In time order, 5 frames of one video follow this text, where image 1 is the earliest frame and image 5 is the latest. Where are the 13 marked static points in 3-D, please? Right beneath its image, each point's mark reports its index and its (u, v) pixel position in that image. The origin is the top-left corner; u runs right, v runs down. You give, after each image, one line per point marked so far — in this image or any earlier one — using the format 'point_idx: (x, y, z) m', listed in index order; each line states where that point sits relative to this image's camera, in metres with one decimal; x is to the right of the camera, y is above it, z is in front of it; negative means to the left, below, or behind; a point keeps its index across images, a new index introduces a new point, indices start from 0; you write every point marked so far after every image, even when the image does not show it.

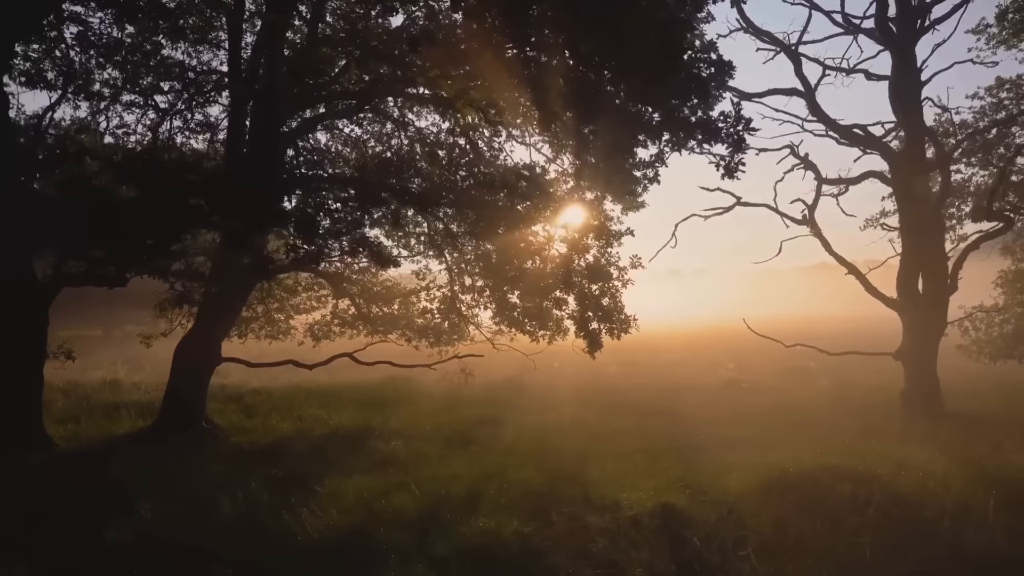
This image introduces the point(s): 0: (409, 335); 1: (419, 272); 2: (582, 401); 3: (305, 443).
0: (-3.1, -1.4, +16.6) m
1: (-2.6, +0.5, +15.7) m
2: (+1.7, -3.4, +15.6) m
3: (-4.1, -3.1, +10.8) m
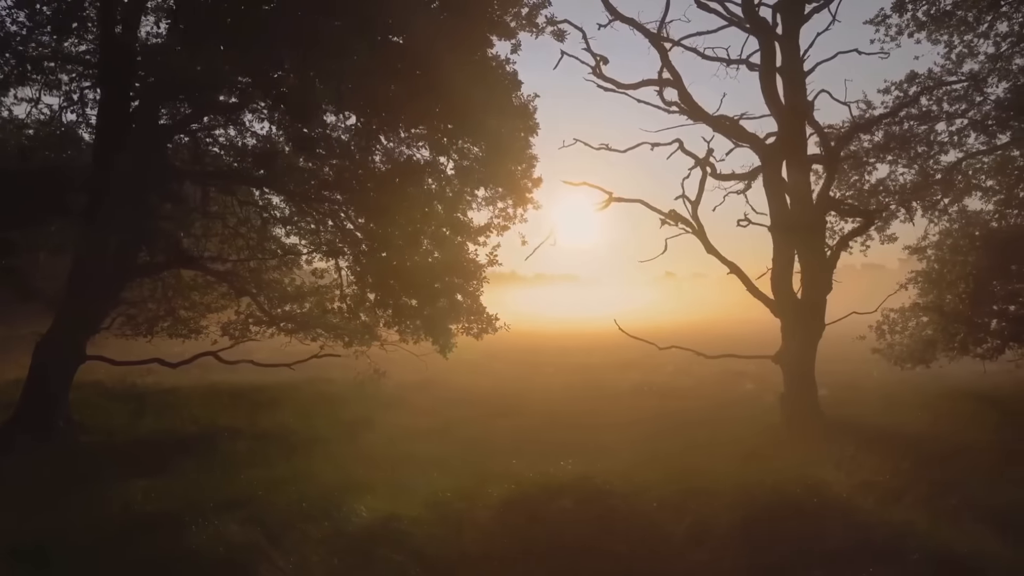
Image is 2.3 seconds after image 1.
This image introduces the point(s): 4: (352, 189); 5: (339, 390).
0: (-5.8, -1.4, +16.3) m
1: (-5.3, +0.5, +15.4) m
2: (-0.9, -3.4, +15.2) m
3: (-6.8, -3.0, +10.5) m
4: (-3.9, +2.4, +13.5) m
5: (-5.5, -3.2, +17.3) m
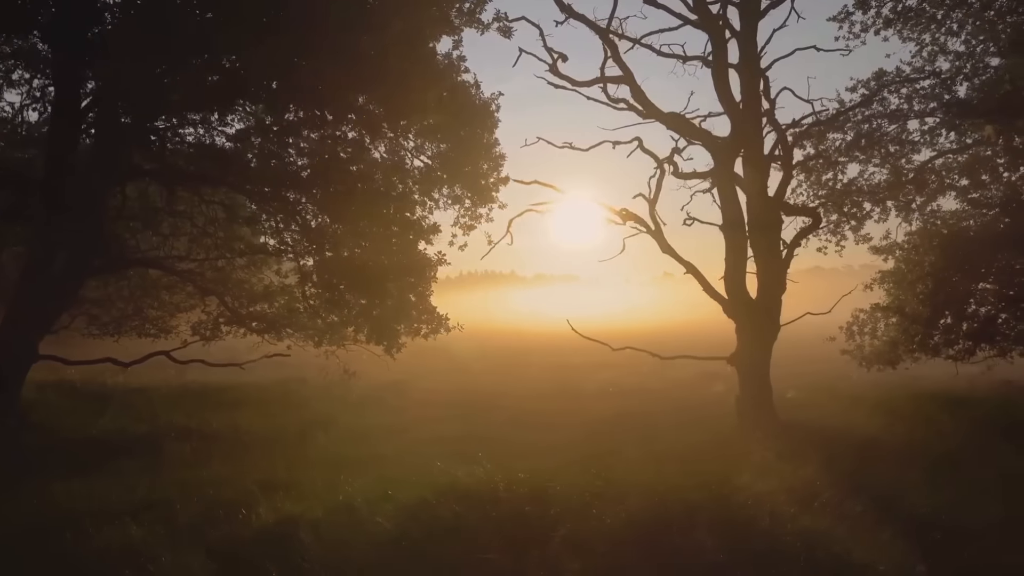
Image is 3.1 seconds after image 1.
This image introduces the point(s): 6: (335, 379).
0: (-6.7, -1.4, +16.2) m
1: (-6.2, +0.5, +15.3) m
2: (-1.8, -3.4, +15.1) m
3: (-7.7, -3.0, +10.4) m
4: (-4.8, +2.5, +13.5) m
5: (-6.4, -3.2, +17.2) m
6: (-5.9, -2.9, +18.3) m
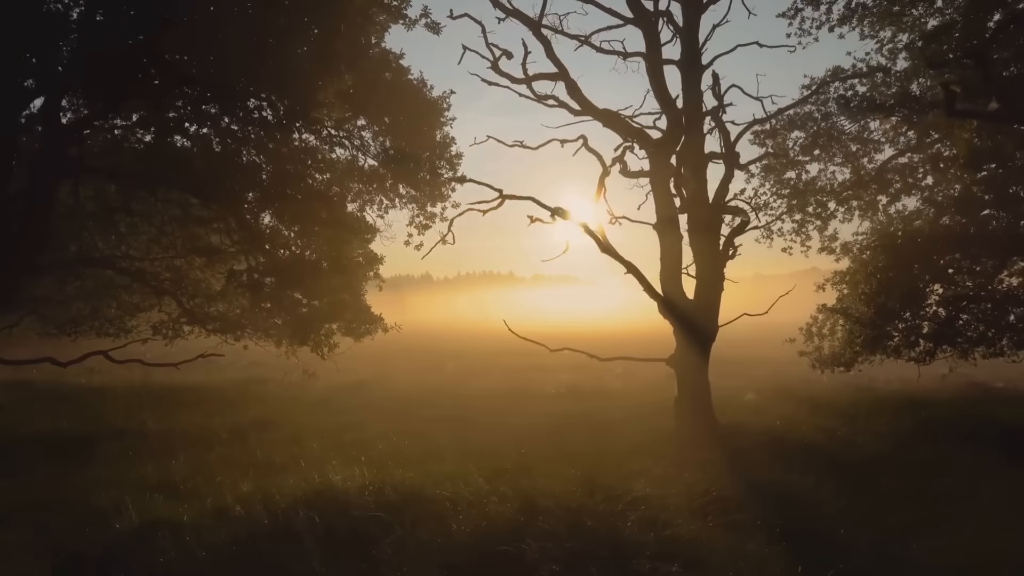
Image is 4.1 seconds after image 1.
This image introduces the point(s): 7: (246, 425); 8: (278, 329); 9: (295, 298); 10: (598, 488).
0: (-7.8, -1.4, +16.1) m
1: (-7.4, +0.5, +15.2) m
2: (-3.0, -3.4, +14.9) m
3: (-9.0, -3.0, +10.3) m
4: (-6.0, +2.5, +13.3) m
5: (-7.6, -3.1, +17.1) m
6: (-7.1, -2.9, +18.2) m
7: (-5.9, -3.1, +12.2) m
8: (-6.5, -0.9, +15.5) m
9: (-5.5, -0.3, +14.2) m
10: (+1.5, -3.5, +9.3) m
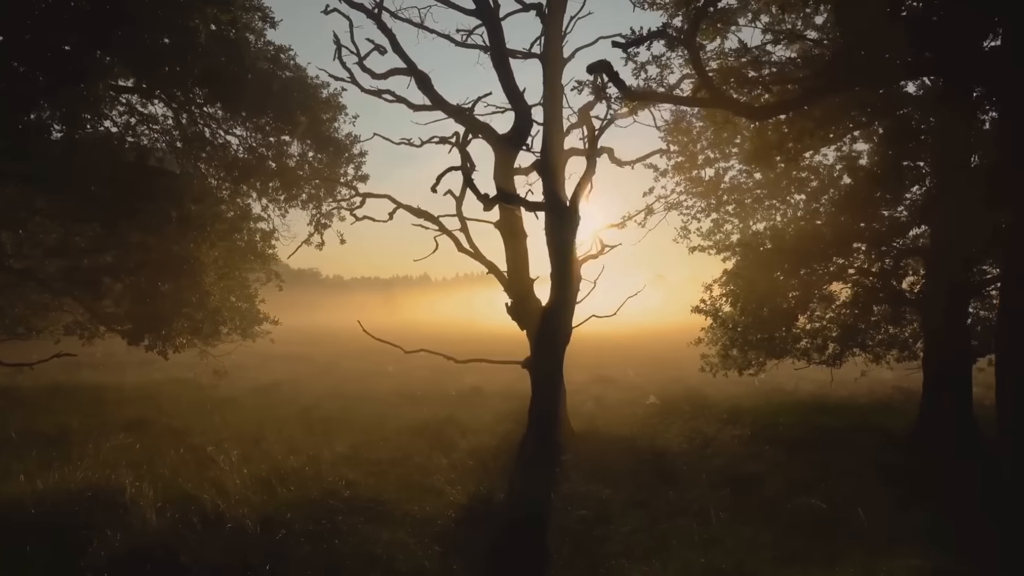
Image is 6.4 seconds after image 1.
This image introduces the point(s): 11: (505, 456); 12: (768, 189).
0: (-10.5, -1.4, +16.0) m
1: (-10.0, +0.5, +15.1) m
2: (-5.7, -3.4, +14.7) m
3: (-11.7, -3.0, +10.2) m
4: (-8.7, +2.5, +13.2) m
5: (-10.2, -3.1, +16.9) m
6: (-9.7, -2.9, +18.0) m
7: (-8.6, -3.1, +12.0) m
8: (-9.2, -0.9, +15.3) m
9: (-8.1, -0.3, +14.0) m
10: (-1.2, -3.5, +9.0) m
11: (-0.1, -3.4, +11.4) m
12: (+7.0, +2.7, +15.0) m
